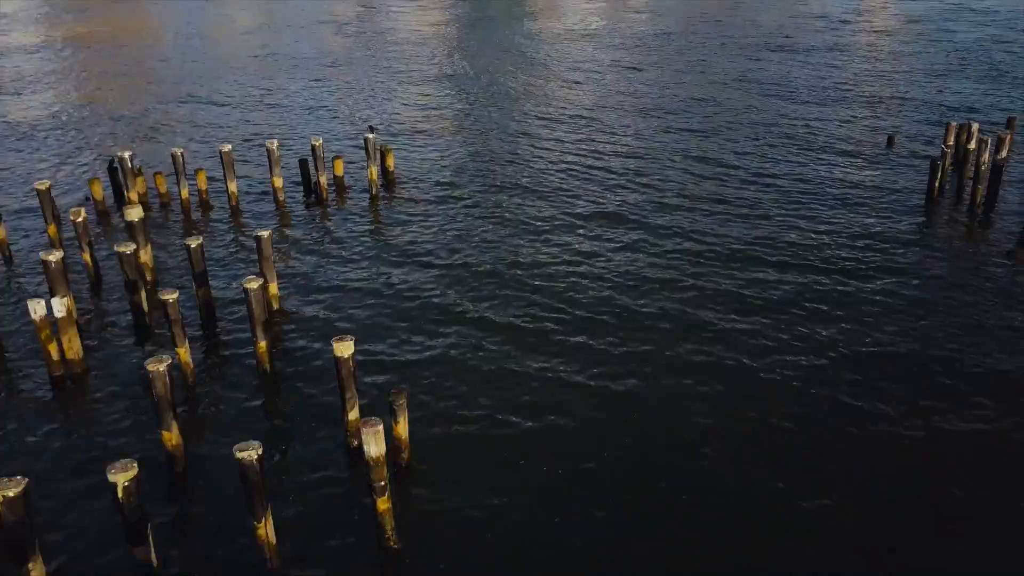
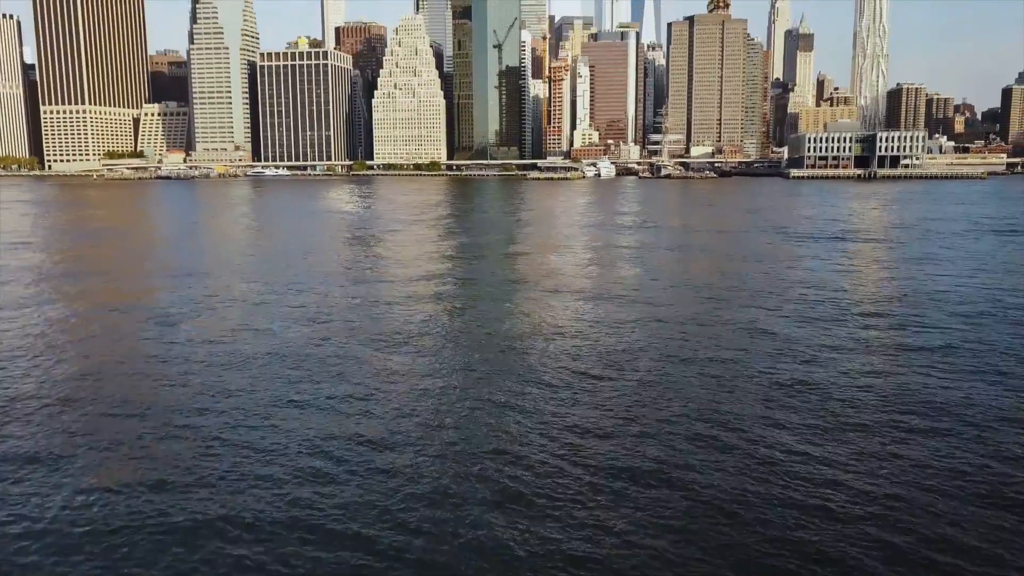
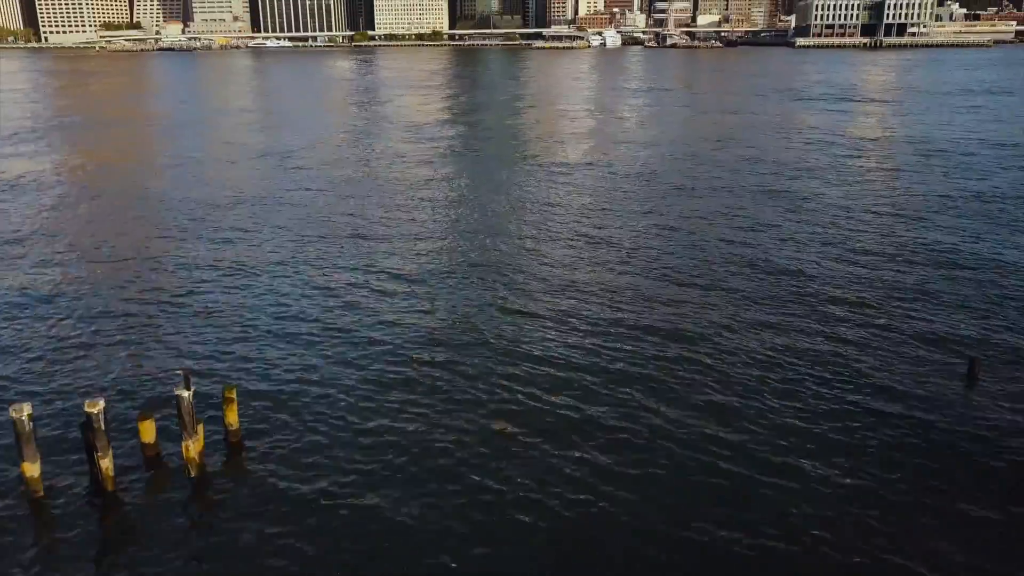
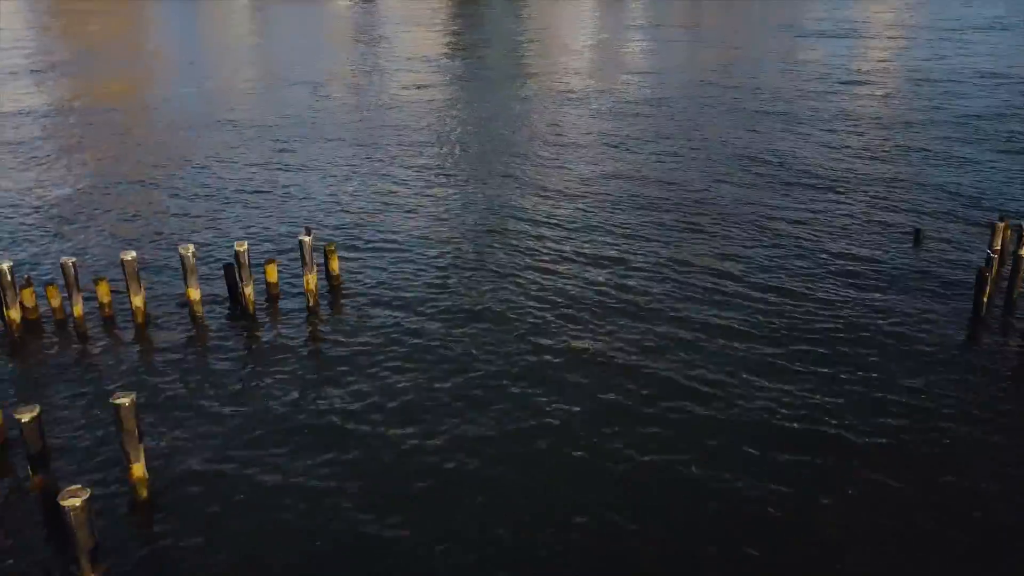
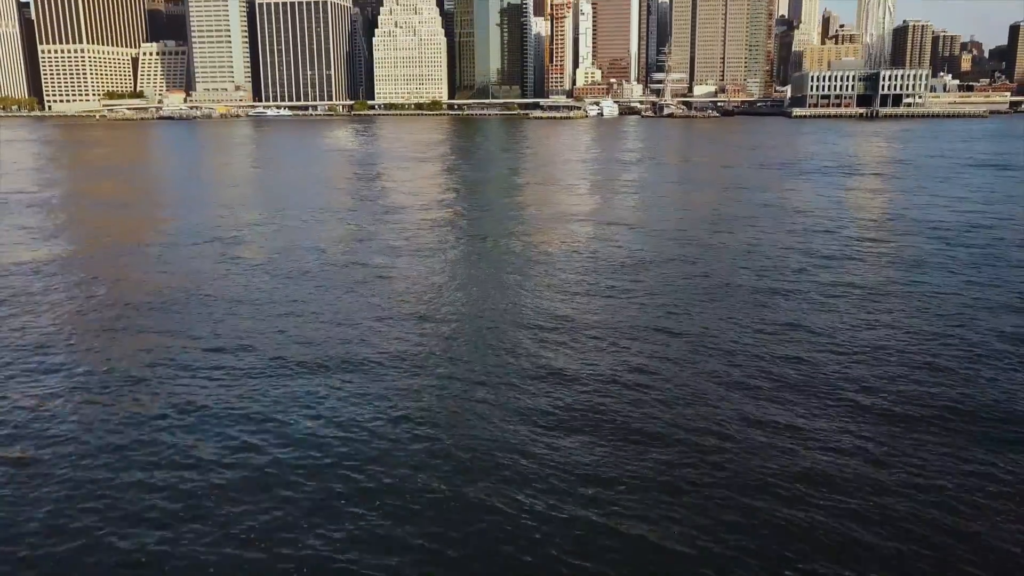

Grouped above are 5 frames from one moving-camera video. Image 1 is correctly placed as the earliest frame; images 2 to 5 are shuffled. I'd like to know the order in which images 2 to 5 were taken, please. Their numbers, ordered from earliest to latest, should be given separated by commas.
4, 3, 5, 2
